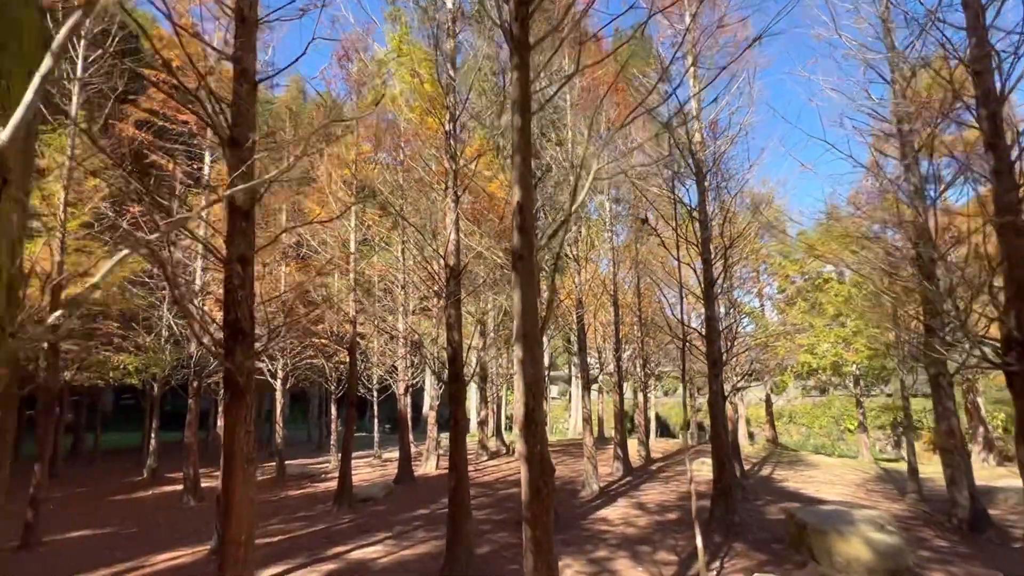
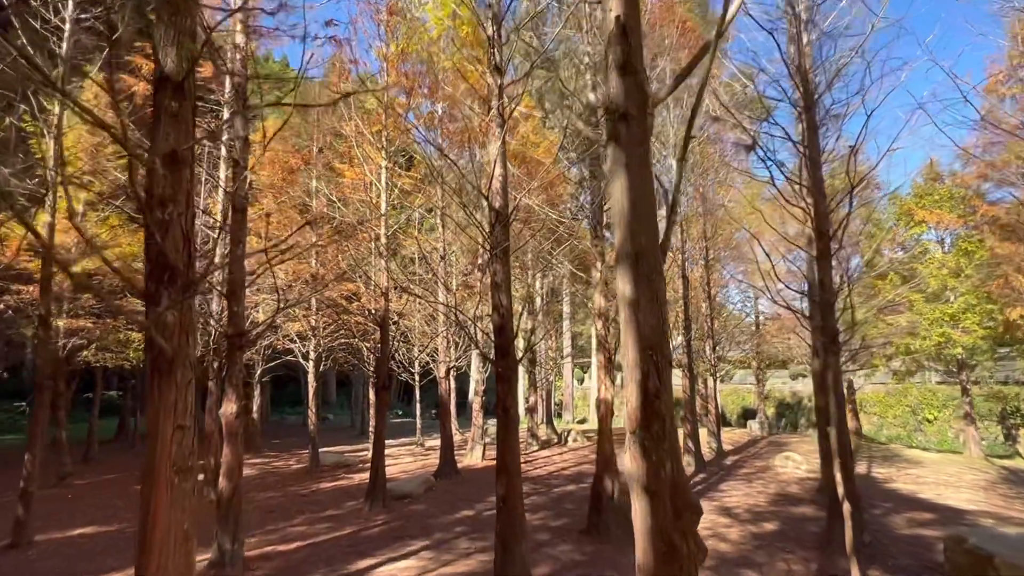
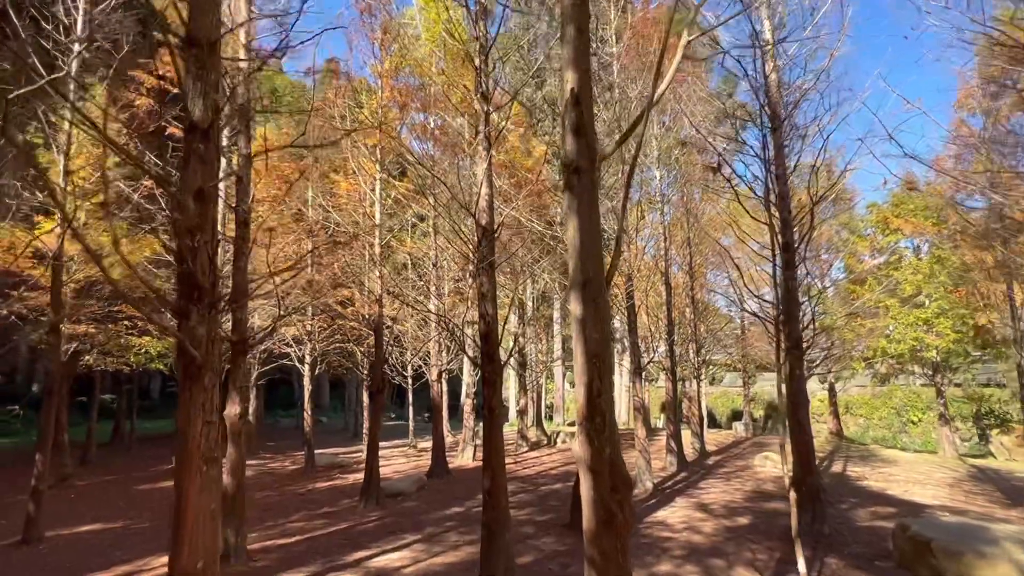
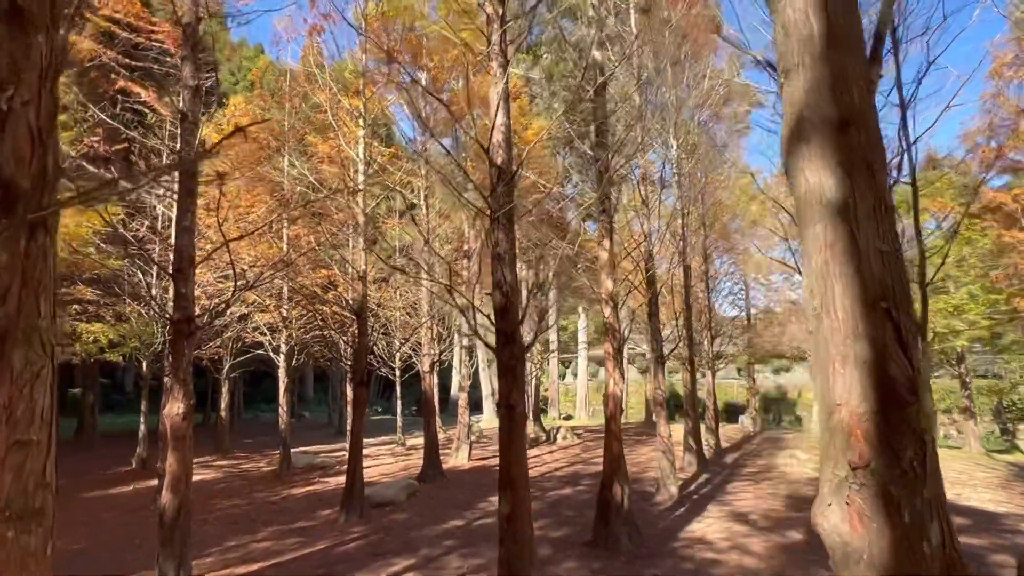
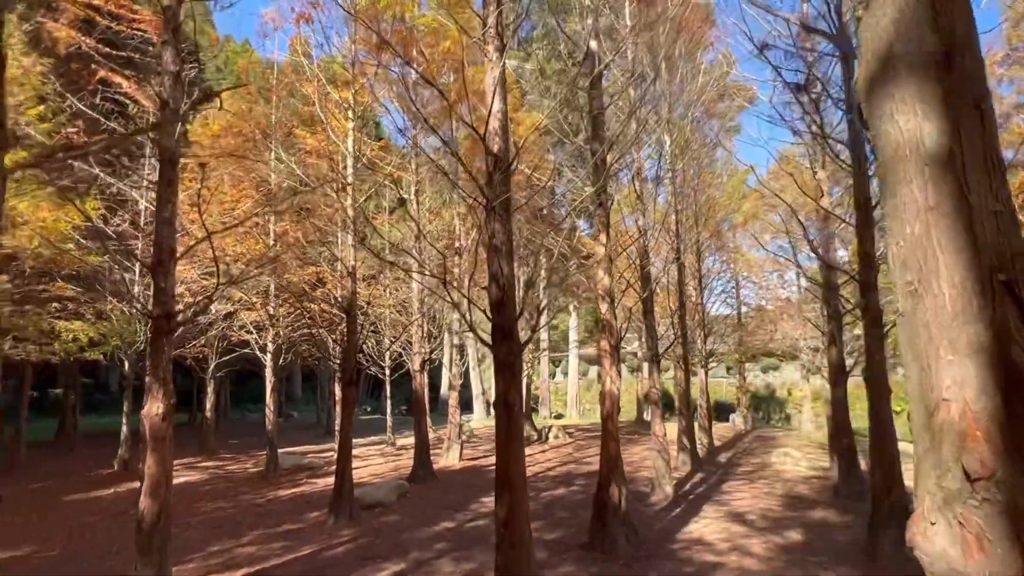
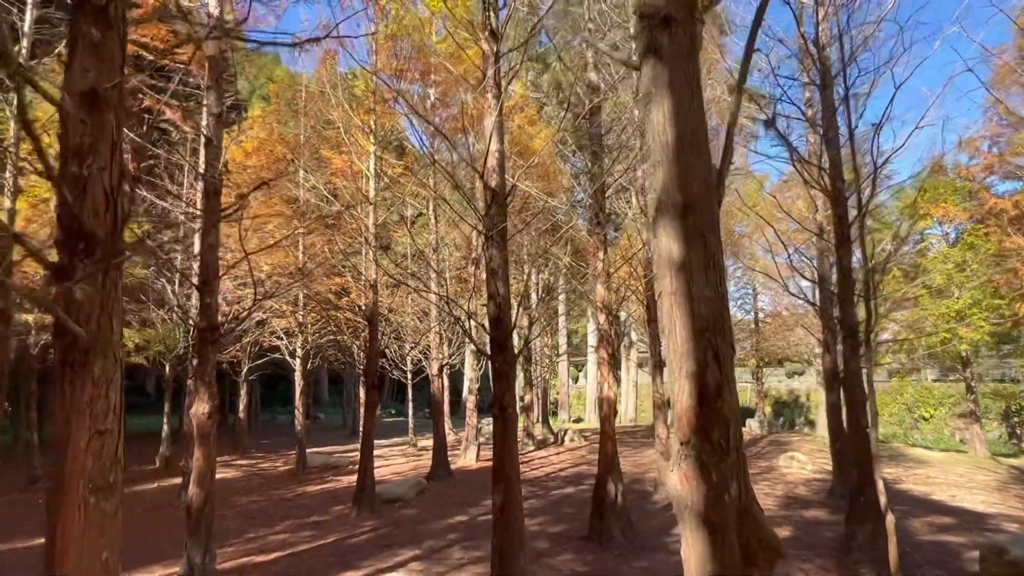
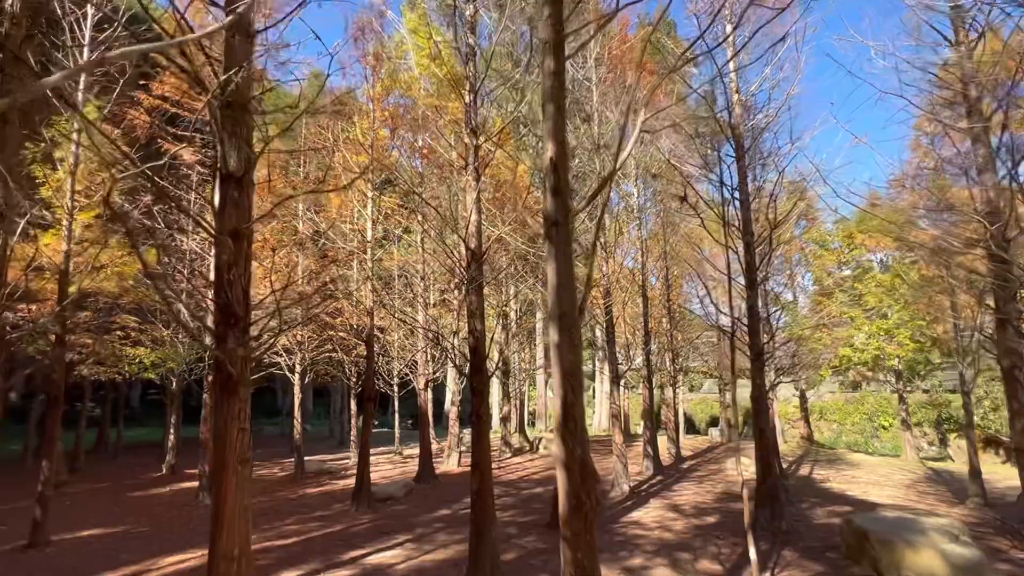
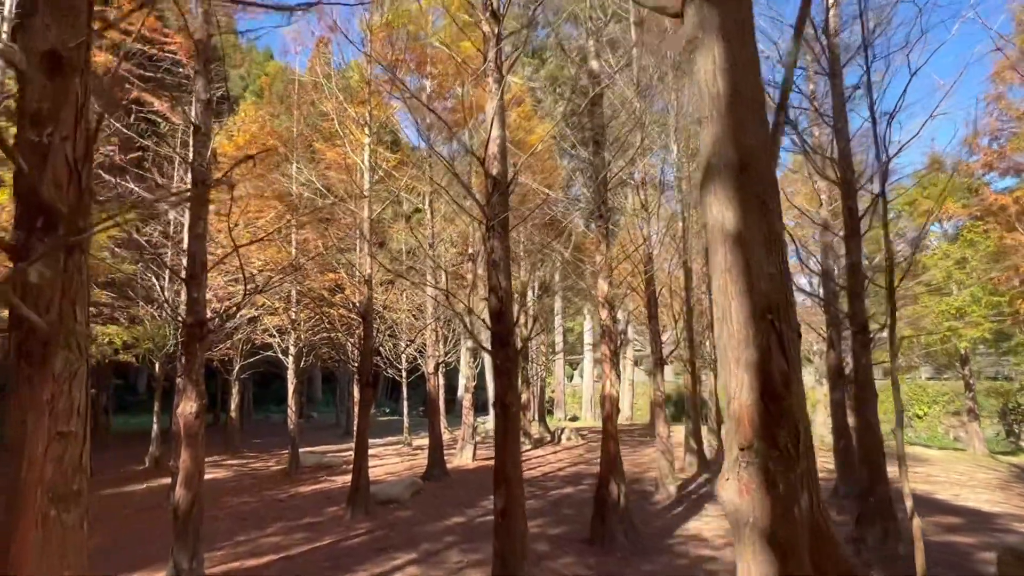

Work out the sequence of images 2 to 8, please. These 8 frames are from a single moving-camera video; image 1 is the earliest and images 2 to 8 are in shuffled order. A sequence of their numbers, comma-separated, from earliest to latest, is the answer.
7, 3, 2, 6, 8, 4, 5
